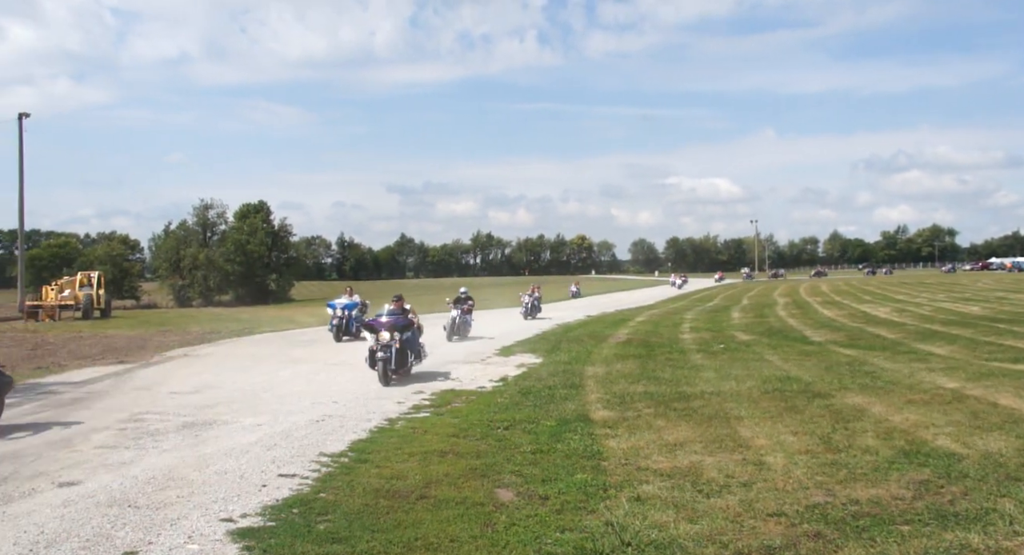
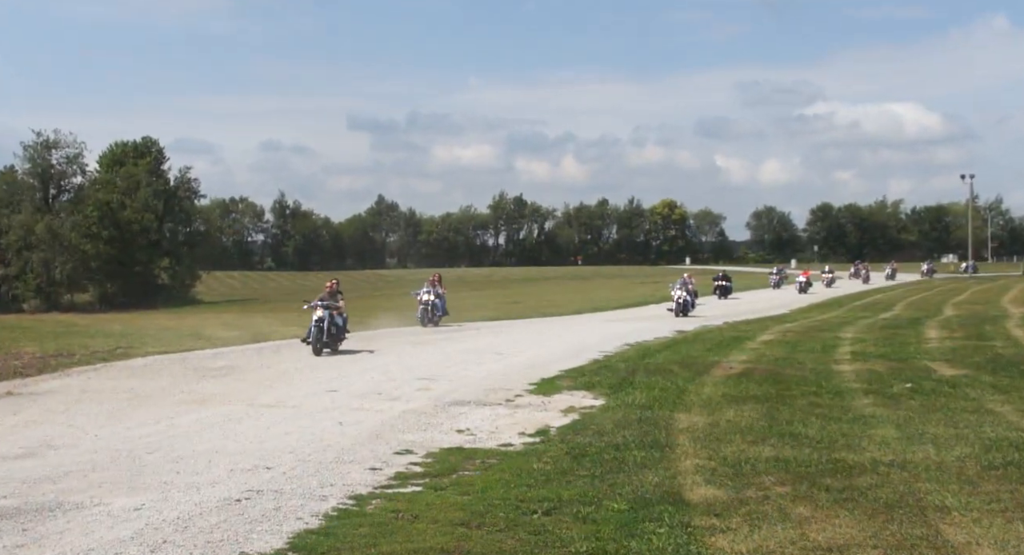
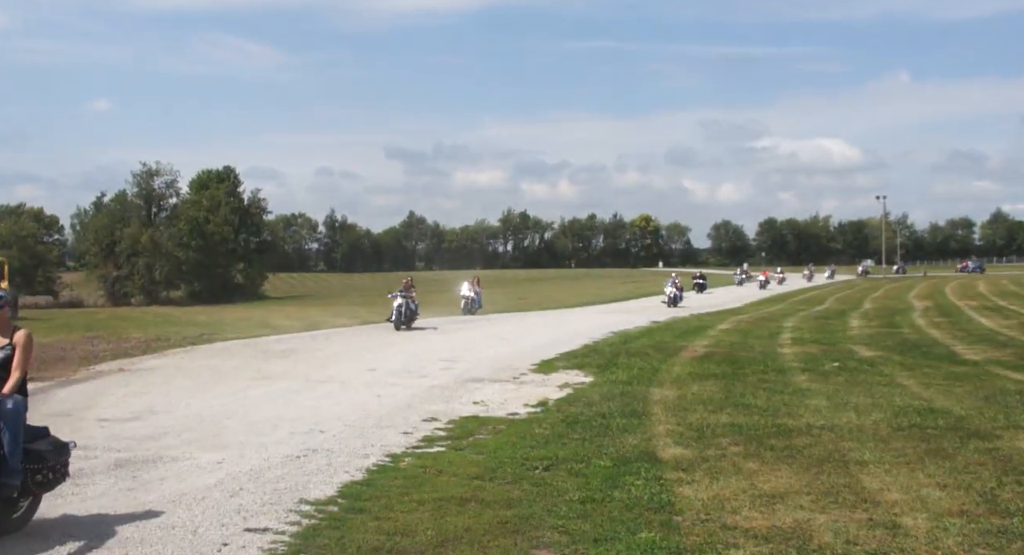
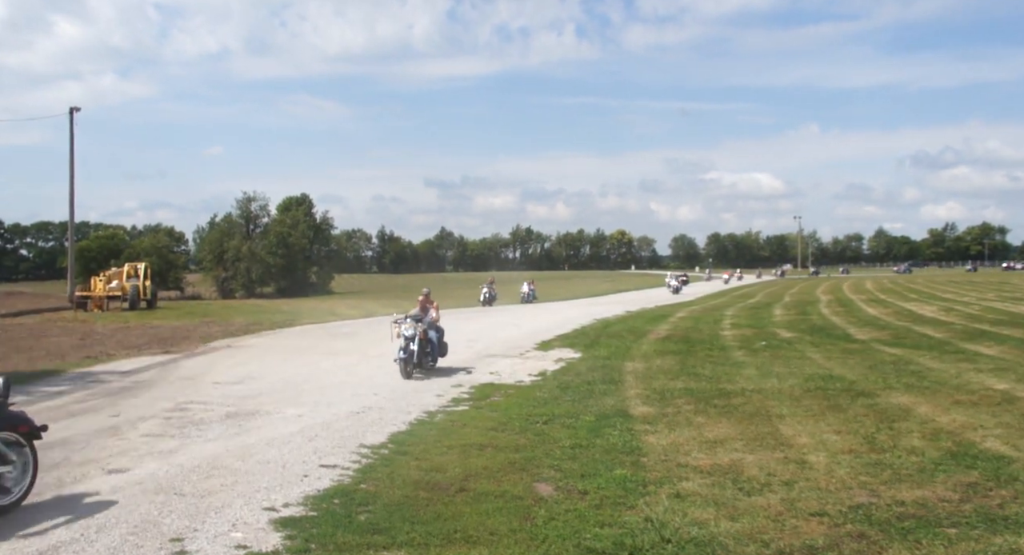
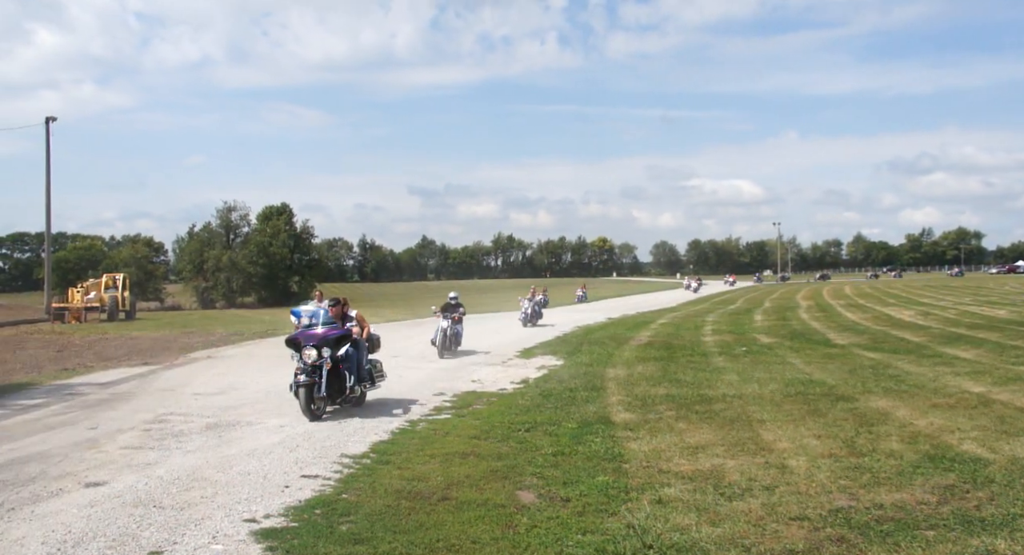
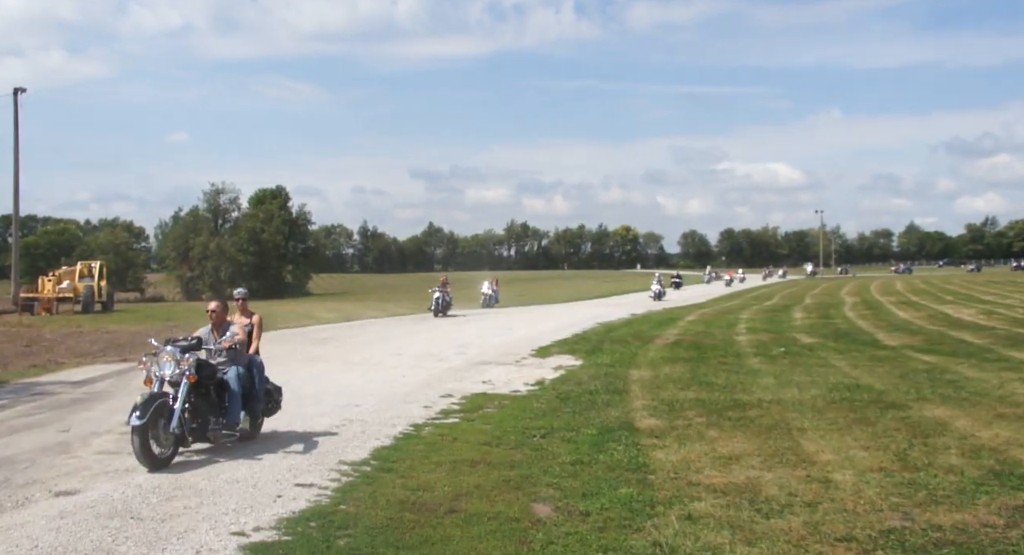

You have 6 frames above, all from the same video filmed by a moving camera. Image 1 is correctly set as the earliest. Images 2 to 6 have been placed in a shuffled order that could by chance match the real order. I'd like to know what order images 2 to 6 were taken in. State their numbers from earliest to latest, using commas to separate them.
5, 4, 6, 3, 2
